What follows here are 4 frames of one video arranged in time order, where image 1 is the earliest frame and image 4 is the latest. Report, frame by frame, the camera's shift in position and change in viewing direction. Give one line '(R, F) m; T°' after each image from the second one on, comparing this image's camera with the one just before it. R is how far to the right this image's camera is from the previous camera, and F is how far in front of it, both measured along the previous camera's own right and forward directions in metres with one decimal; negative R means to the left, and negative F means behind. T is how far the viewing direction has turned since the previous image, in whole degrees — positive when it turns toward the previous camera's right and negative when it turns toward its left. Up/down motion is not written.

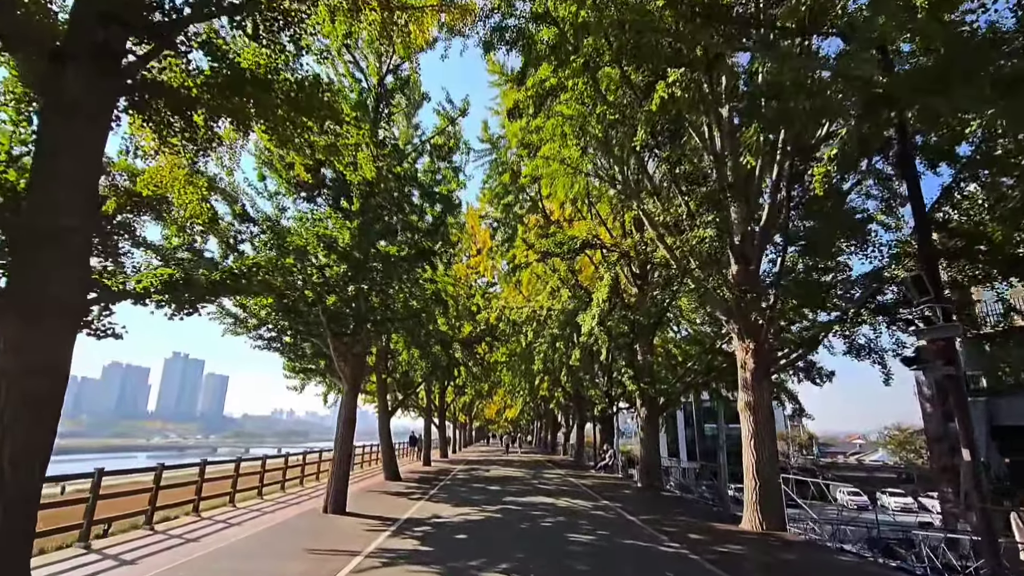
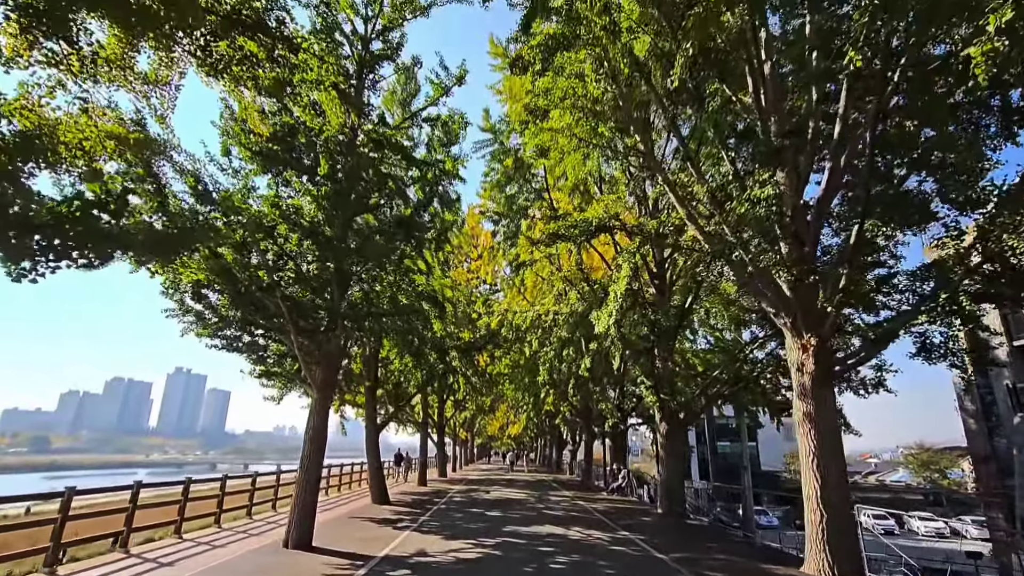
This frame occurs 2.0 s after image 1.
(0.0, +2.1) m; 0°
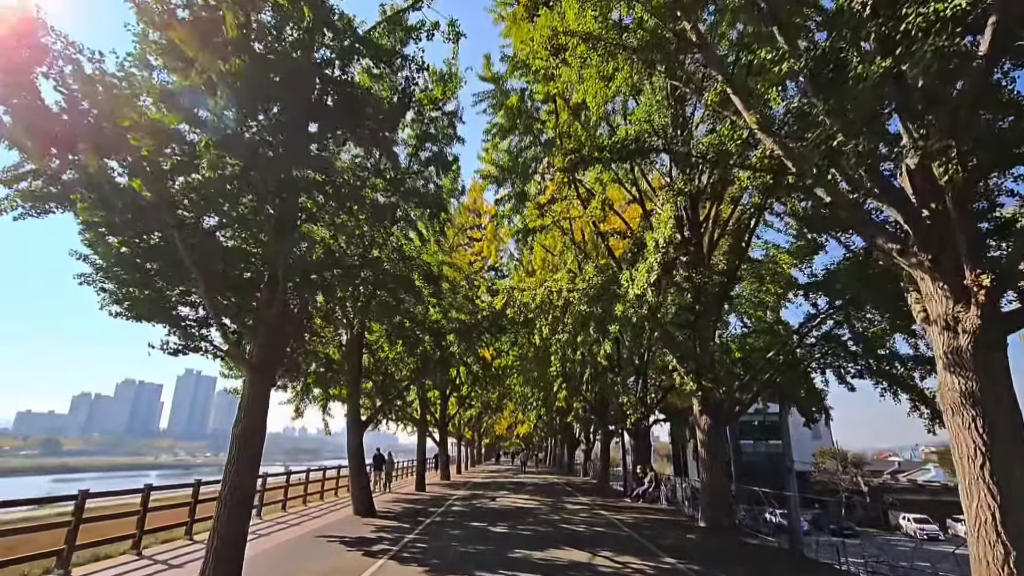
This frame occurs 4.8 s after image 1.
(0.0, +3.1) m; -1°
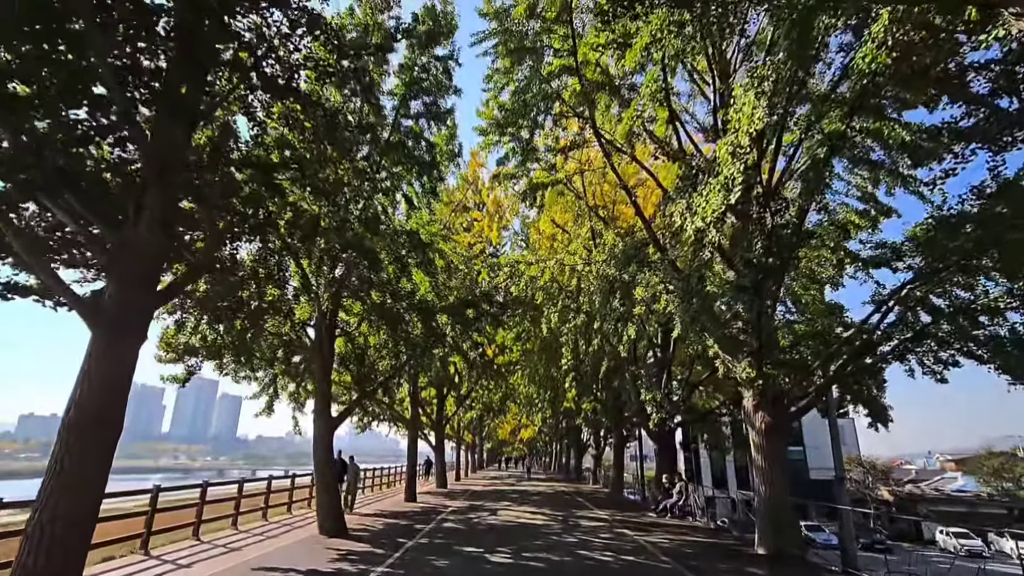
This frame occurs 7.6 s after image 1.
(0.0, +3.1) m; 0°
